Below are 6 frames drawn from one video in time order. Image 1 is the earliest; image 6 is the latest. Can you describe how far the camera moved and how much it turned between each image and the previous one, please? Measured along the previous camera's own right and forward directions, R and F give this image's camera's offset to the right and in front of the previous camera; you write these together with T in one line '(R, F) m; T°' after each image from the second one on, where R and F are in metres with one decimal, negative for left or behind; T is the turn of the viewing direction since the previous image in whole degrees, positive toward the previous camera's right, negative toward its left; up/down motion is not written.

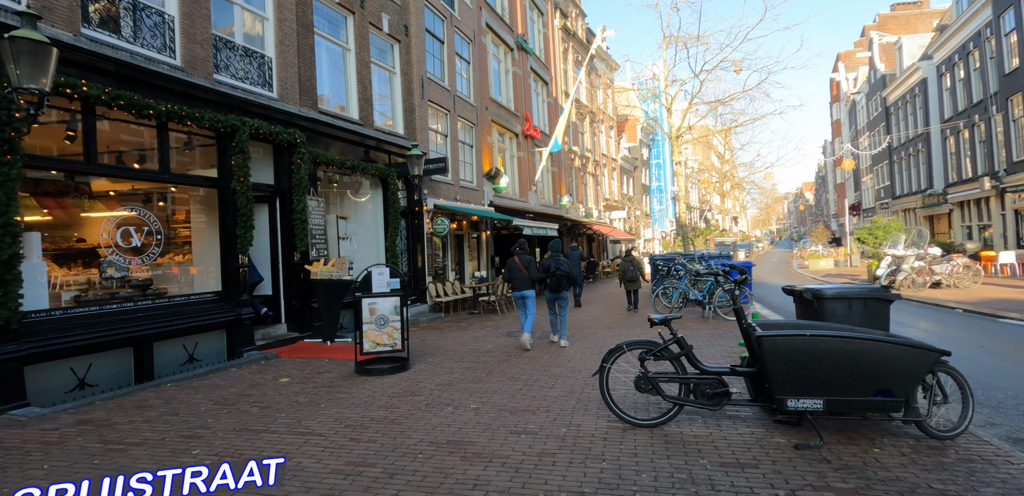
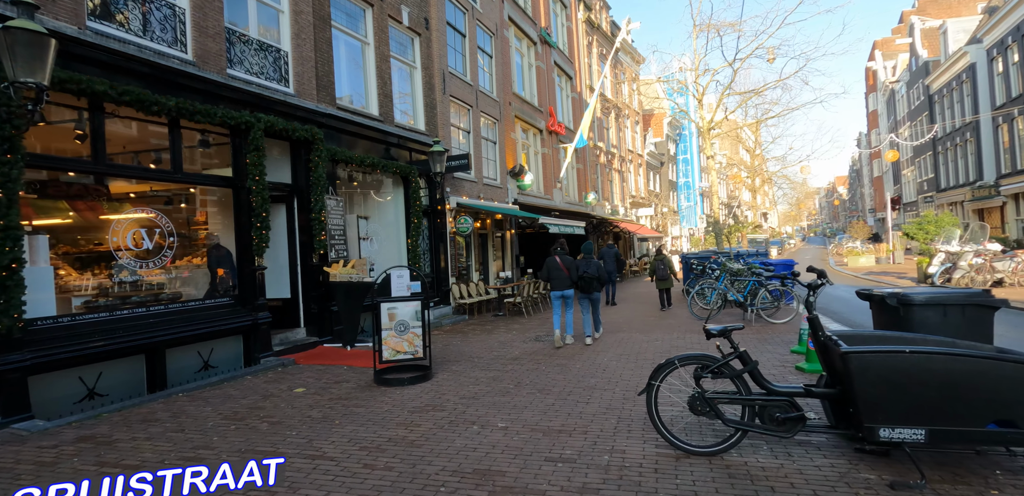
(-0.1, +0.5) m; -2°
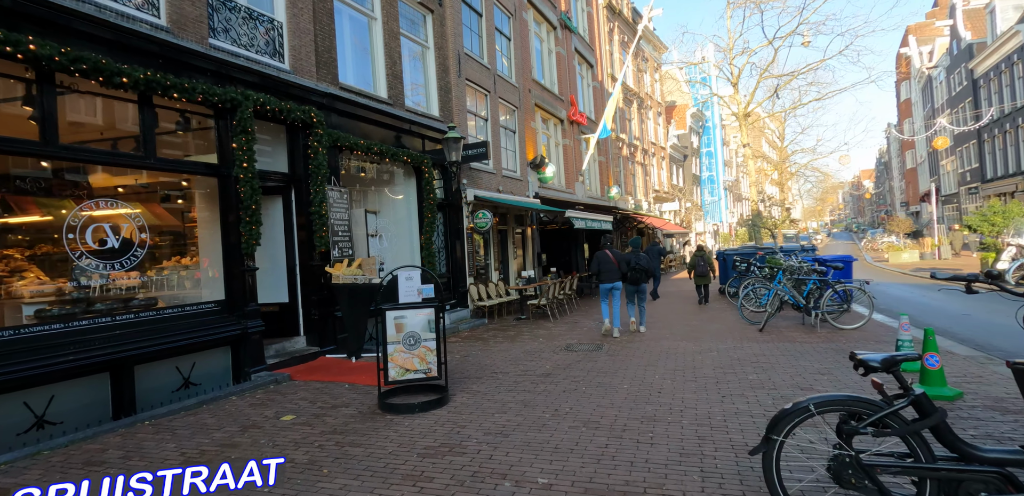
(-0.2, +1.2) m; -2°
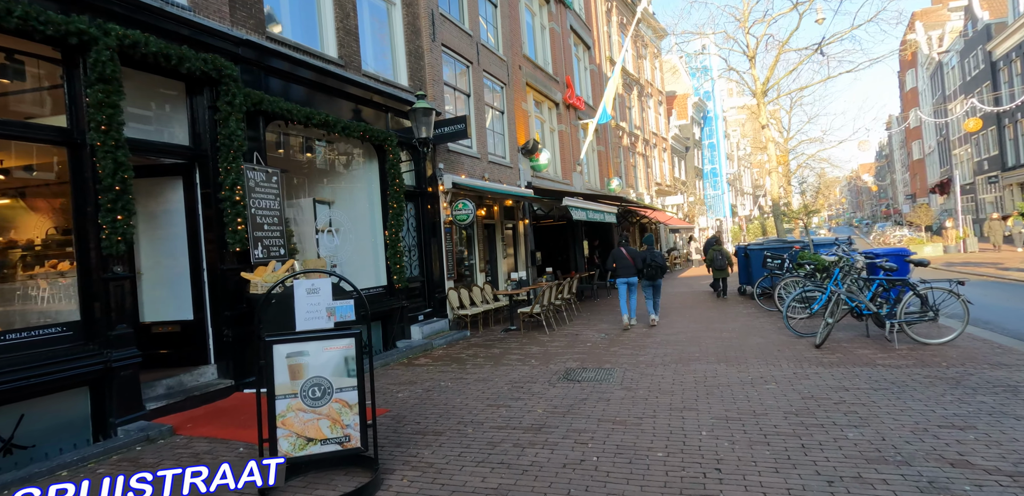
(+0.2, +2.1) m; 0°
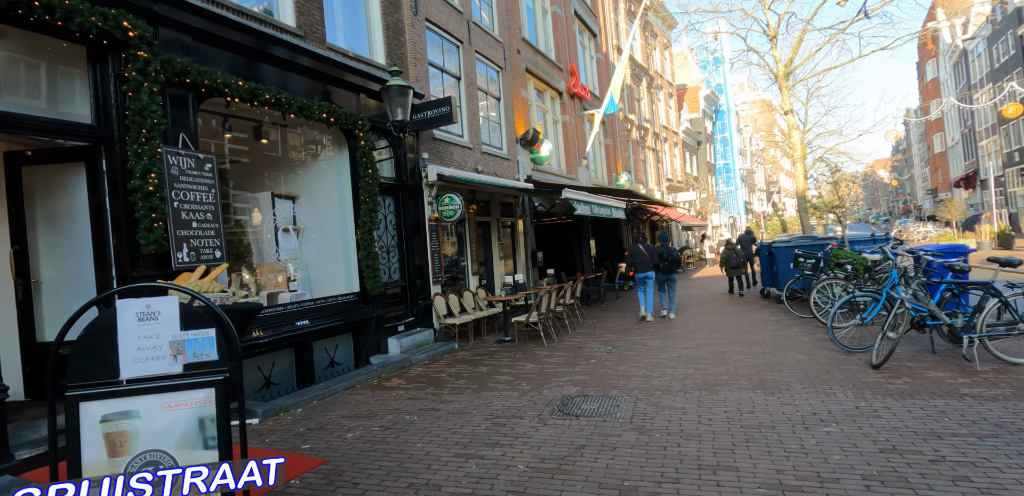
(+0.3, +1.3) m; -1°
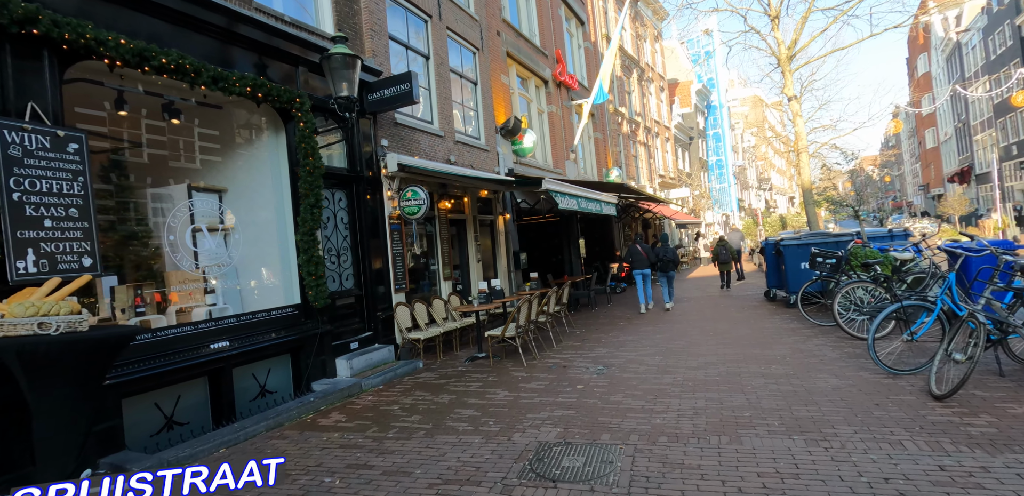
(+0.2, +1.3) m; +1°
